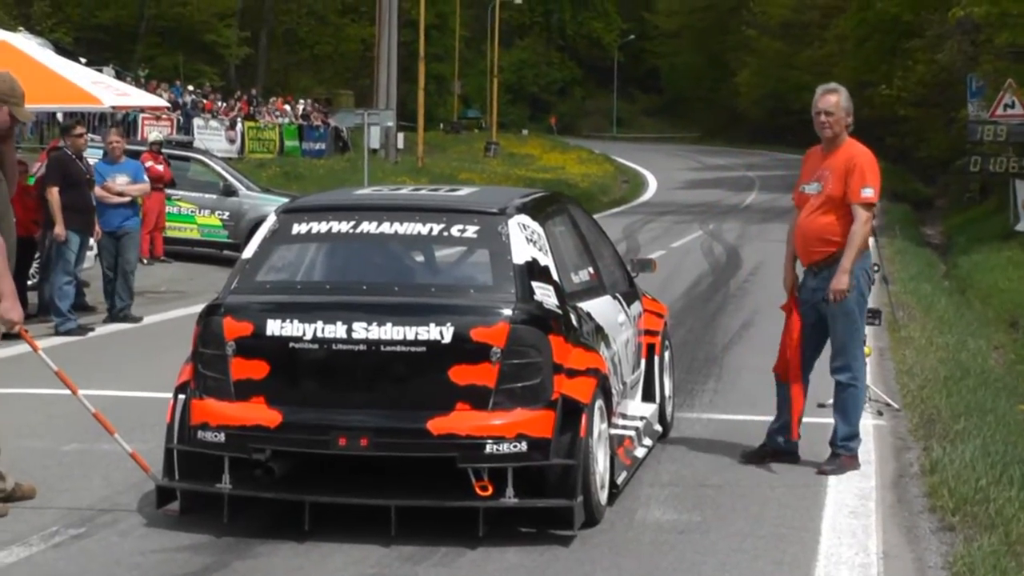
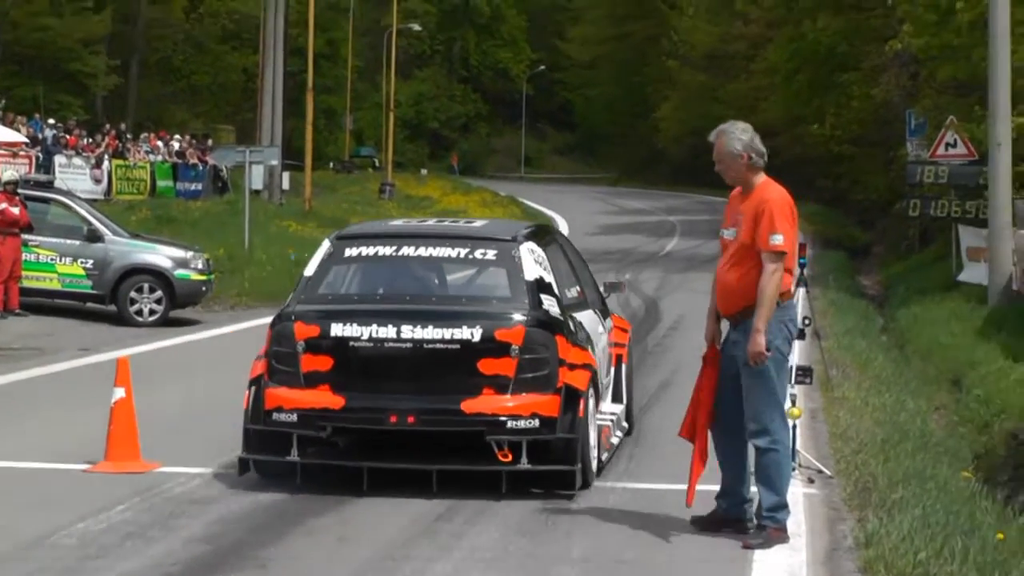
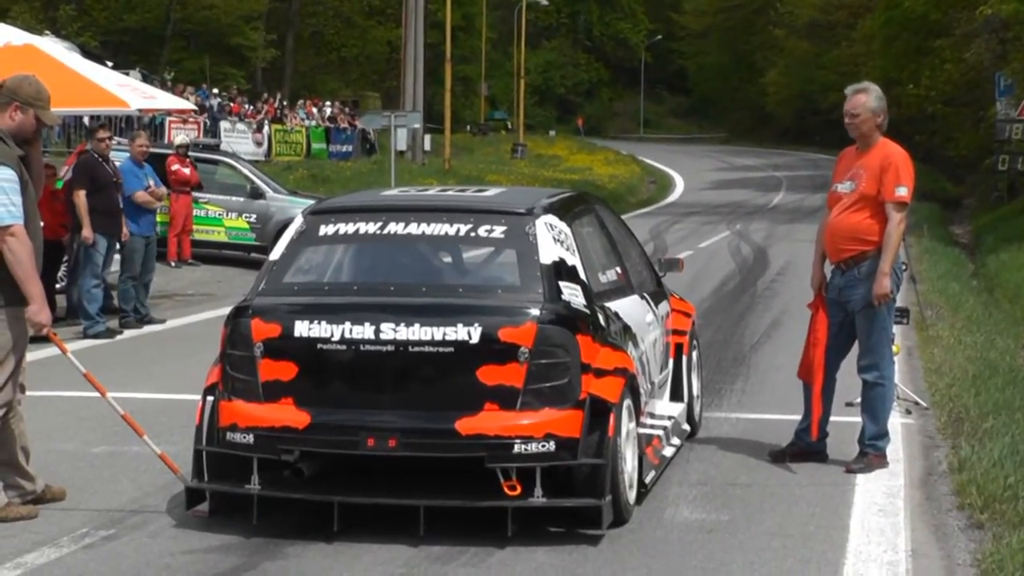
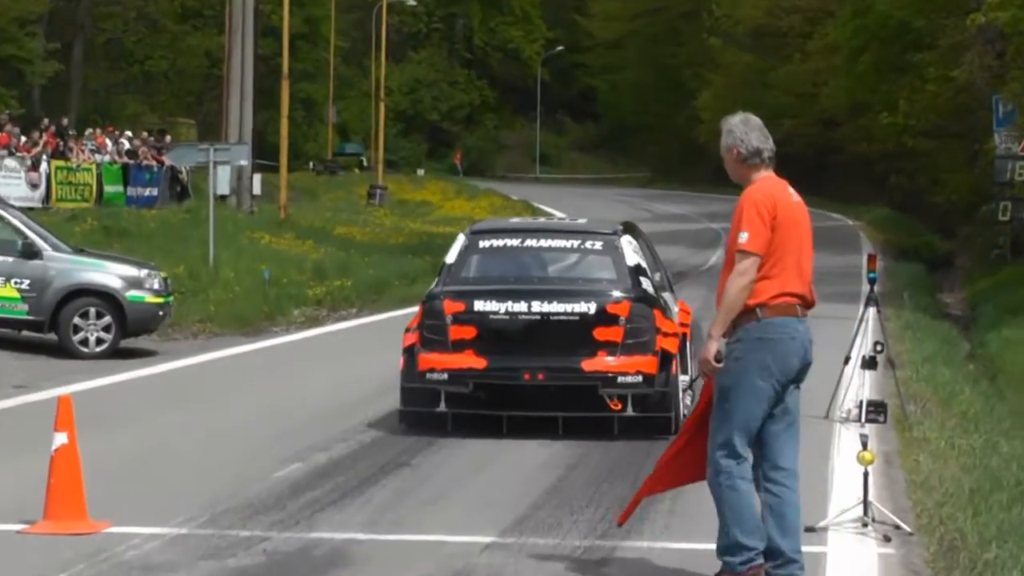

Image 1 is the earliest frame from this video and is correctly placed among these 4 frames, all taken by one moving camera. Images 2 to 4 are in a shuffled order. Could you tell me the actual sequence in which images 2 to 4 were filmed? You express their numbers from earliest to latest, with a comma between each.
3, 2, 4
